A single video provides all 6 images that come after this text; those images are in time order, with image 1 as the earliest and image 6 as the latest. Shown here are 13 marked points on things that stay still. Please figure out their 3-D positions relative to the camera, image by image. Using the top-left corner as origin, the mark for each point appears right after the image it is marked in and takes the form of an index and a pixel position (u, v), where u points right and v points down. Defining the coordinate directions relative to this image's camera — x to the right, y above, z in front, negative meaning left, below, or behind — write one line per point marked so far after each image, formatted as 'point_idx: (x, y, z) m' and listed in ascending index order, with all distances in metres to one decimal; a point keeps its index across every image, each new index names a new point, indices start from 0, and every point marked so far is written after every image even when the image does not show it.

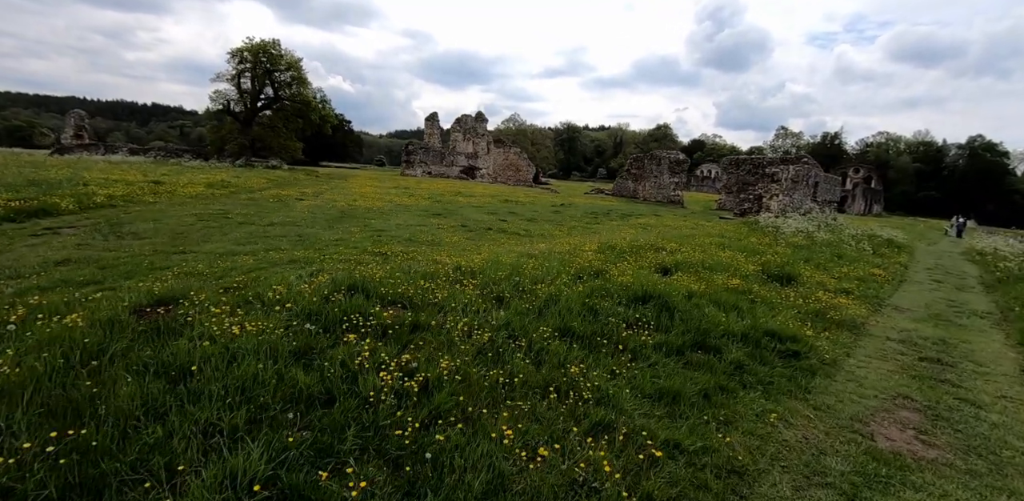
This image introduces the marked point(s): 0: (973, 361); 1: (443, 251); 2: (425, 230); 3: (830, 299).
0: (+6.9, -1.7, +7.2) m
1: (-1.6, -0.1, +11.1) m
2: (-2.7, +0.6, +15.0) m
3: (+6.1, -0.9, +9.3) m
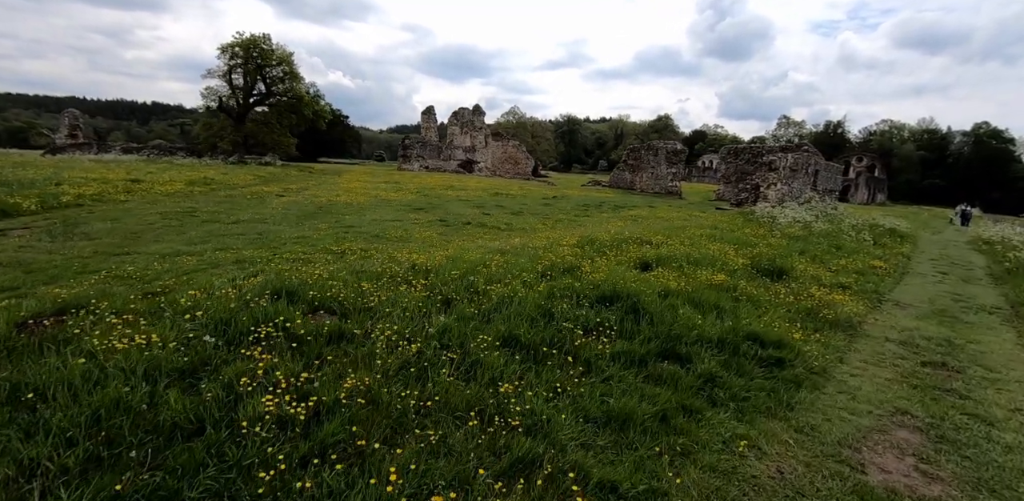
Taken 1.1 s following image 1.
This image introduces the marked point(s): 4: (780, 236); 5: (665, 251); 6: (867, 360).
0: (+6.2, -1.5, +6.4) m
1: (-2.3, 0.0, +10.3) m
2: (-3.4, +0.7, +14.2) m
3: (+5.5, -0.8, +8.4) m
4: (+7.9, +0.4, +14.1) m
5: (+3.4, 0.0, +10.7) m
6: (+4.6, -1.4, +6.2) m
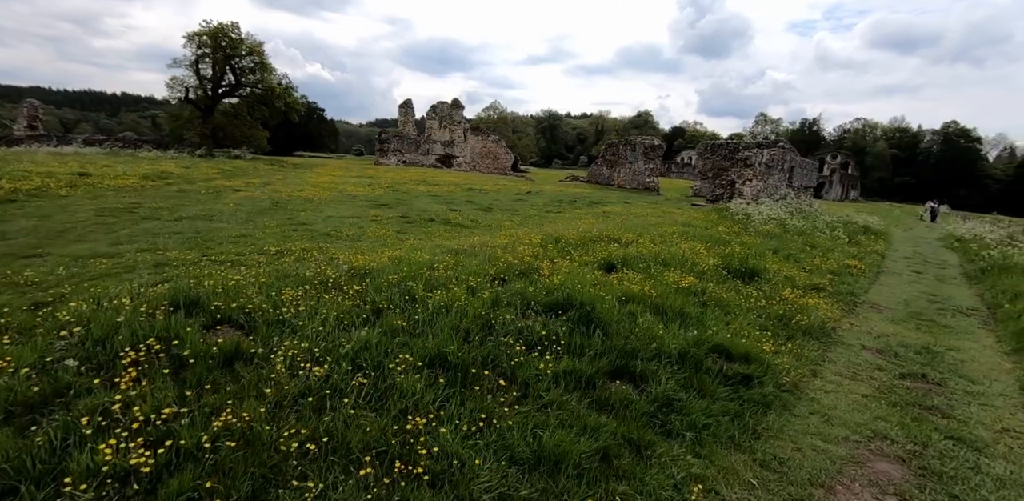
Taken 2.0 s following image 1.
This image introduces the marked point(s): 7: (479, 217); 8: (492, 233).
0: (+5.5, -1.5, +5.9) m
1: (-3.1, 0.0, +9.5) m
2: (-4.4, +0.8, +13.3) m
3: (+4.7, -0.8, +7.9) m
4: (+6.9, +0.5, +13.6) m
5: (+2.5, 0.0, +10.1) m
6: (+3.9, -1.4, +5.6) m
7: (-1.1, +1.1, +15.9) m
8: (-0.5, +0.4, +12.2) m
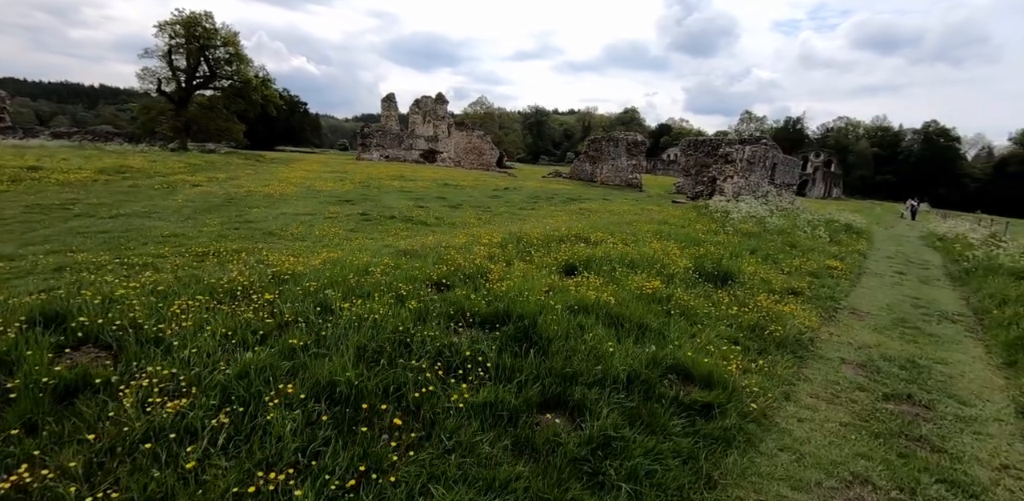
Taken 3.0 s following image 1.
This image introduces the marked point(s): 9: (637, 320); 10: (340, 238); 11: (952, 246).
0: (+4.8, -1.6, +5.2) m
1: (-4.0, 0.0, +8.6) m
2: (-5.3, +0.8, +12.3) m
3: (+3.9, -0.8, +7.2) m
4: (+5.9, +0.5, +12.9) m
5: (+1.7, 0.0, +9.3) m
6: (+3.1, -1.5, +4.9) m
7: (-2.1, +1.1, +15.1) m
8: (-1.4, +0.4, +11.3) m
9: (+1.5, -0.8, +5.7) m
10: (-3.6, +0.2, +10.1) m
11: (+13.9, +0.1, +15.3) m
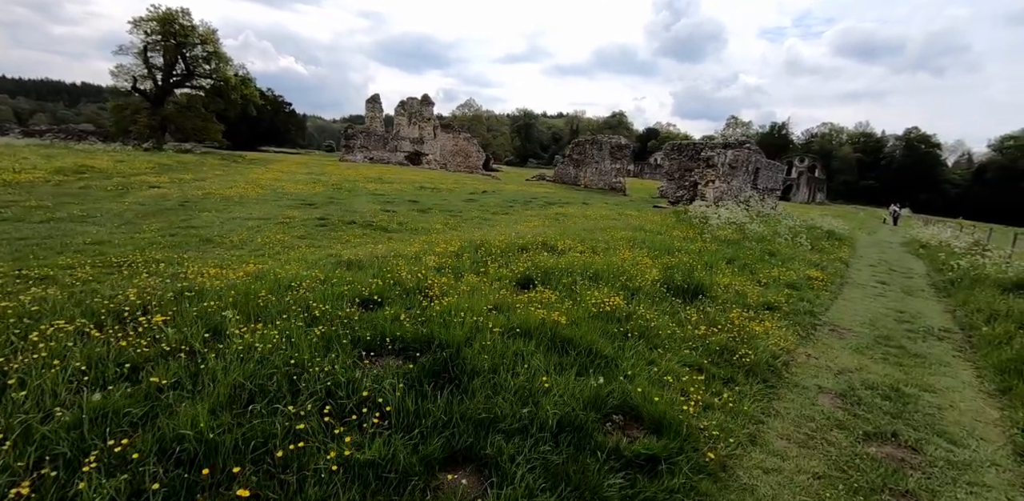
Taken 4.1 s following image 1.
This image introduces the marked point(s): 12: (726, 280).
0: (+4.1, -1.7, +4.5) m
1: (-4.7, -0.2, +7.7) m
2: (-6.2, +0.6, +11.5) m
3: (+3.1, -1.0, +6.5) m
4: (+5.1, +0.3, +12.3) m
5: (+0.9, -0.2, +8.6) m
6: (+2.4, -1.6, +4.2) m
7: (-3.0, +0.9, +14.3) m
8: (-2.3, +0.3, +10.6) m
9: (+0.8, -1.0, +5.0) m
10: (-4.4, +0.1, +9.3) m
11: (+13.0, -0.1, +14.8) m
12: (+3.7, -0.5, +8.4) m
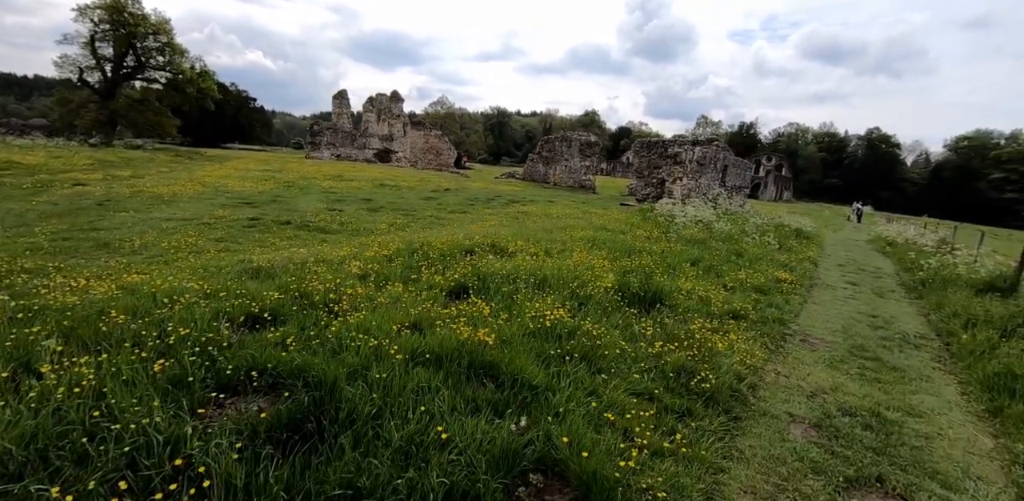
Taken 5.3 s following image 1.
0: (+3.3, -1.8, +3.8) m
1: (-5.6, -0.2, +6.5) m
2: (-7.2, +0.5, +10.2) m
3: (+2.3, -1.0, +5.7) m
4: (+3.9, +0.3, +11.6) m
5: (-0.1, -0.2, +7.7) m
6: (+1.7, -1.7, +3.4) m
7: (-4.2, +0.9, +13.2) m
8: (-3.3, +0.2, +9.5) m
9: (0.0, -1.0, +4.1) m
10: (-5.4, 0.0, +8.1) m
11: (+11.7, -0.1, +14.5) m
12: (+2.8, -0.5, +7.6) m
